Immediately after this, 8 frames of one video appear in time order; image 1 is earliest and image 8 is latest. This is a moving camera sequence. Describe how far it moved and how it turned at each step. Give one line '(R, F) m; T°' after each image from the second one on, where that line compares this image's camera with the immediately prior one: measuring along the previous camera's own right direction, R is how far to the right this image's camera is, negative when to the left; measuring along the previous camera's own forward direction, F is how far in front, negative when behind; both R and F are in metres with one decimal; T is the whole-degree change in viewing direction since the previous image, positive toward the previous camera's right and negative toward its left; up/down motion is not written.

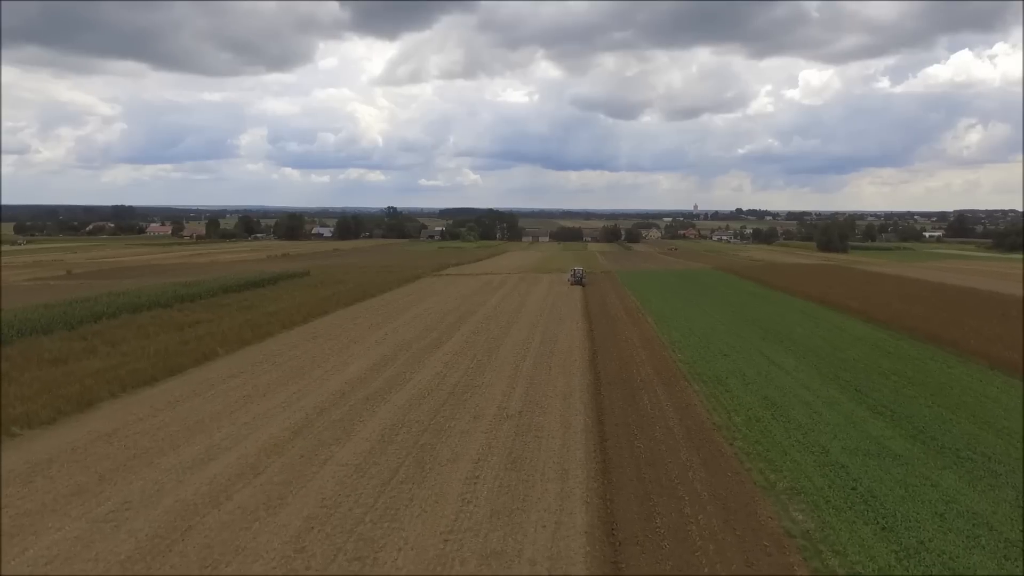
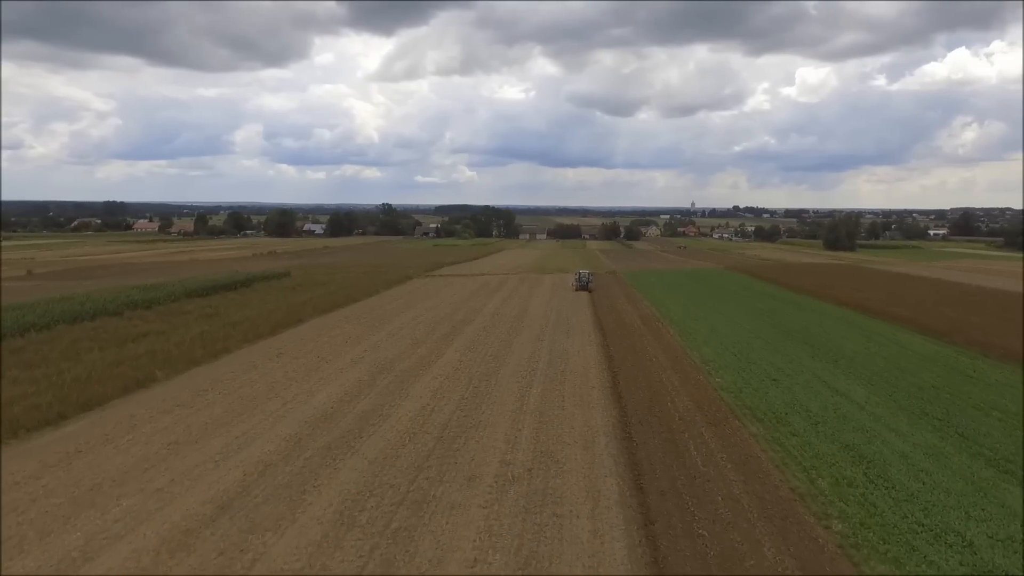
(-0.1, +1.9) m; 0°
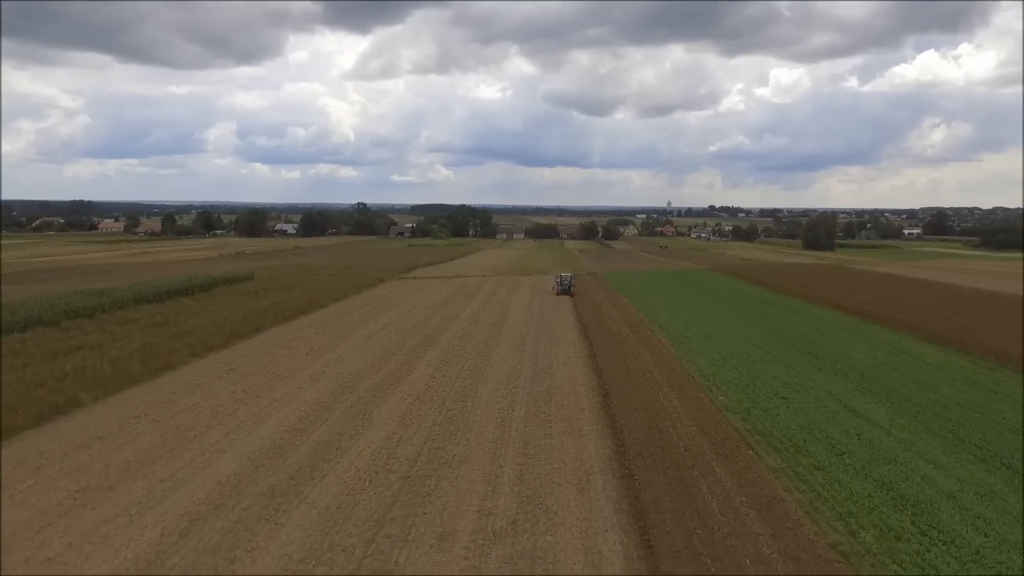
(0.0, +1.0) m; +2°
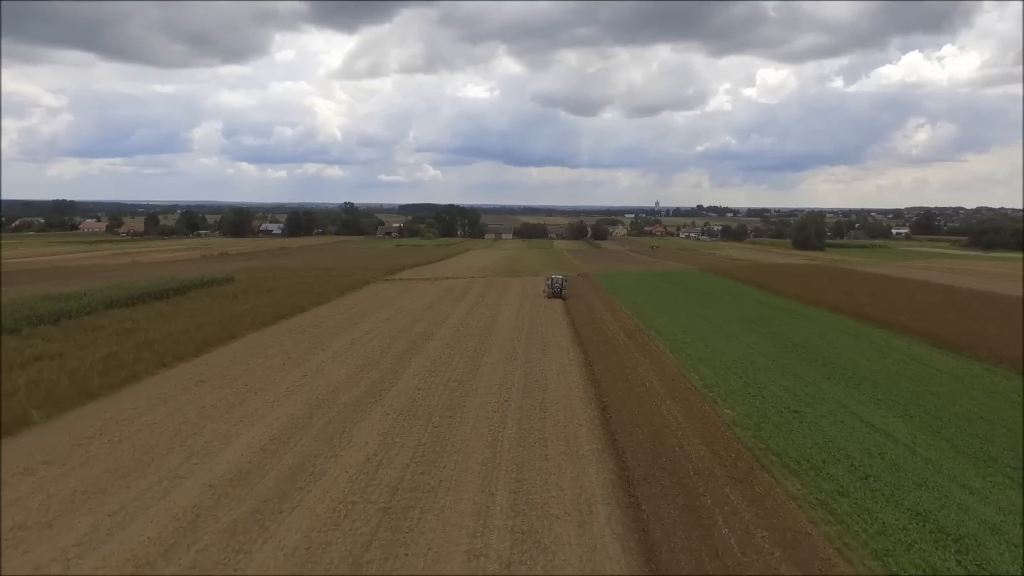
(0.0, +0.6) m; +1°
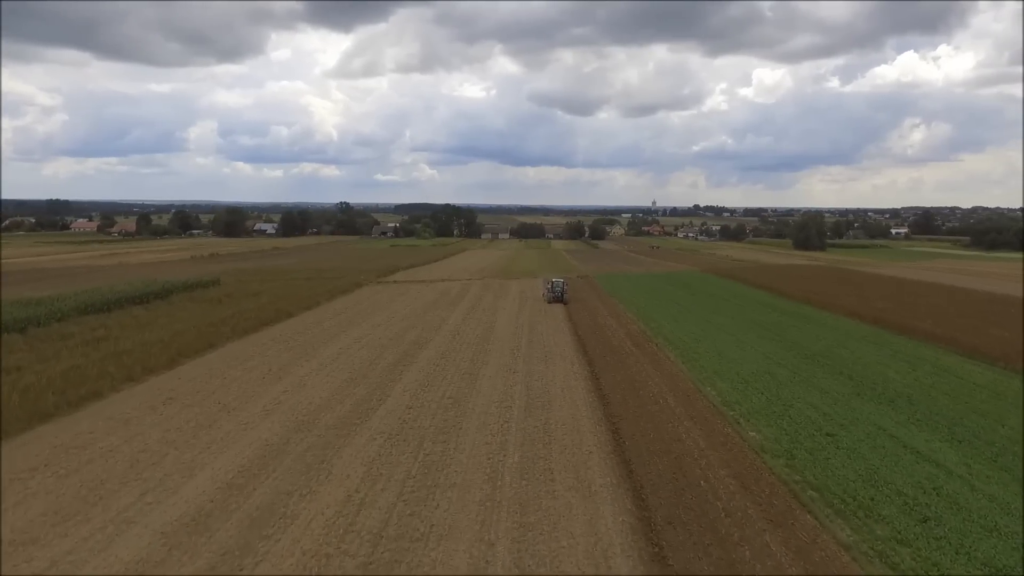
(0.0, +0.8) m; 0°
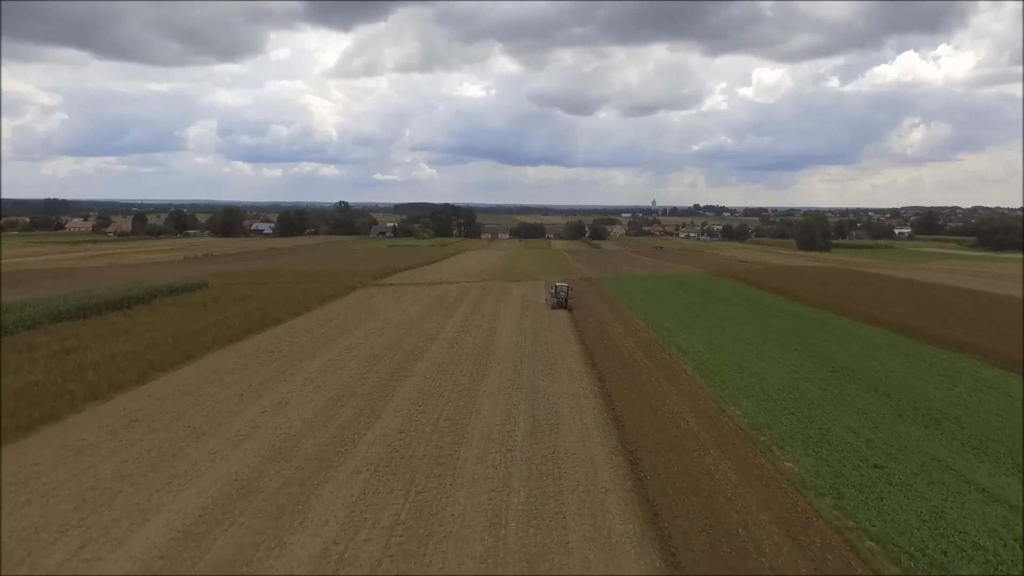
(0.0, +0.8) m; 0°
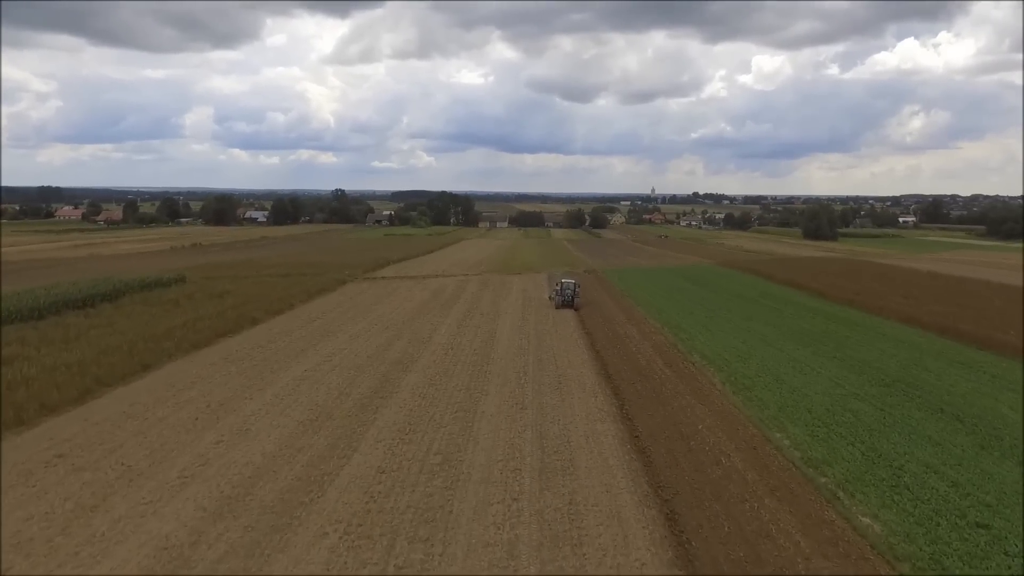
(-0.1, +1.3) m; 0°
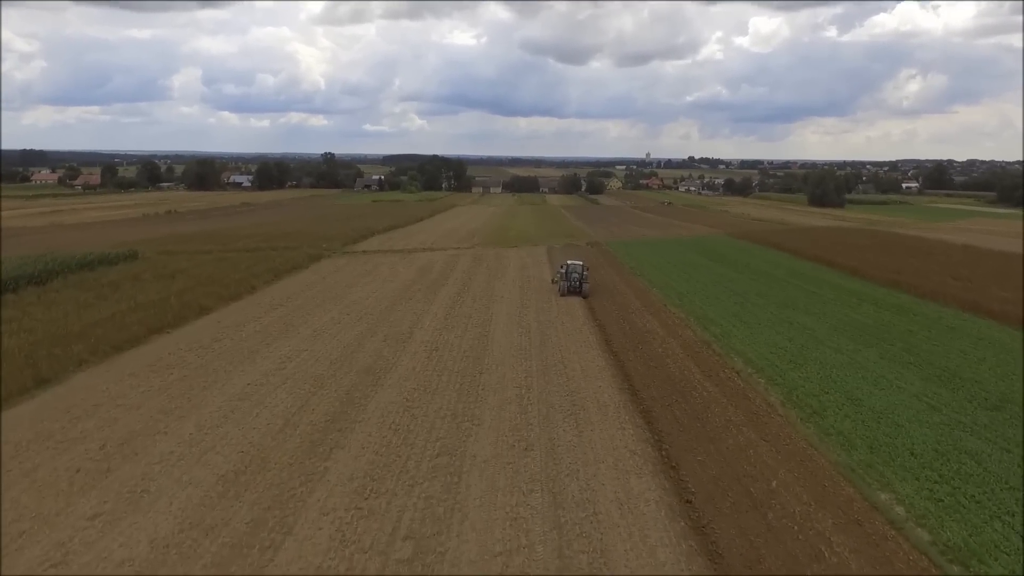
(-0.1, +1.9) m; +1°
